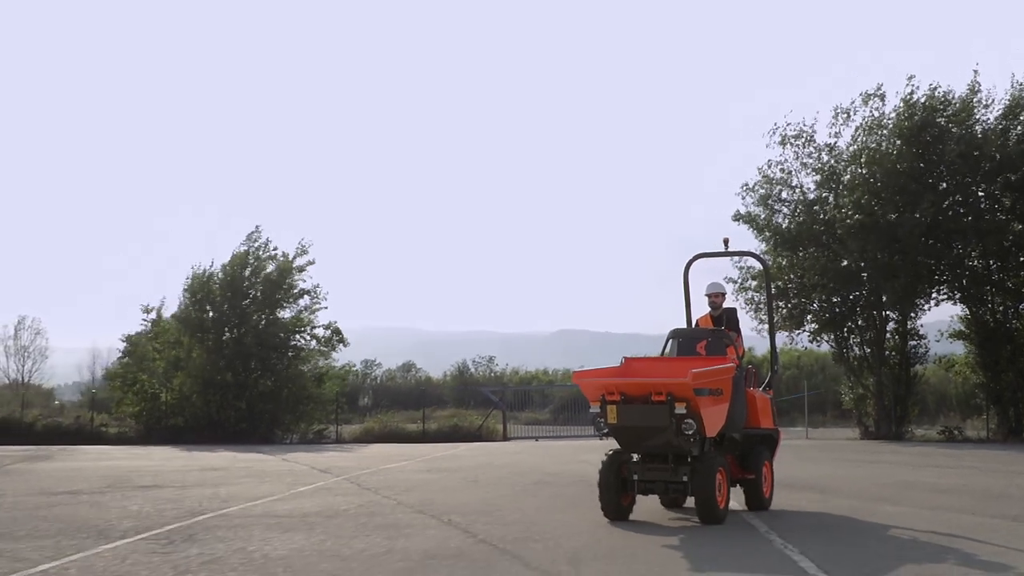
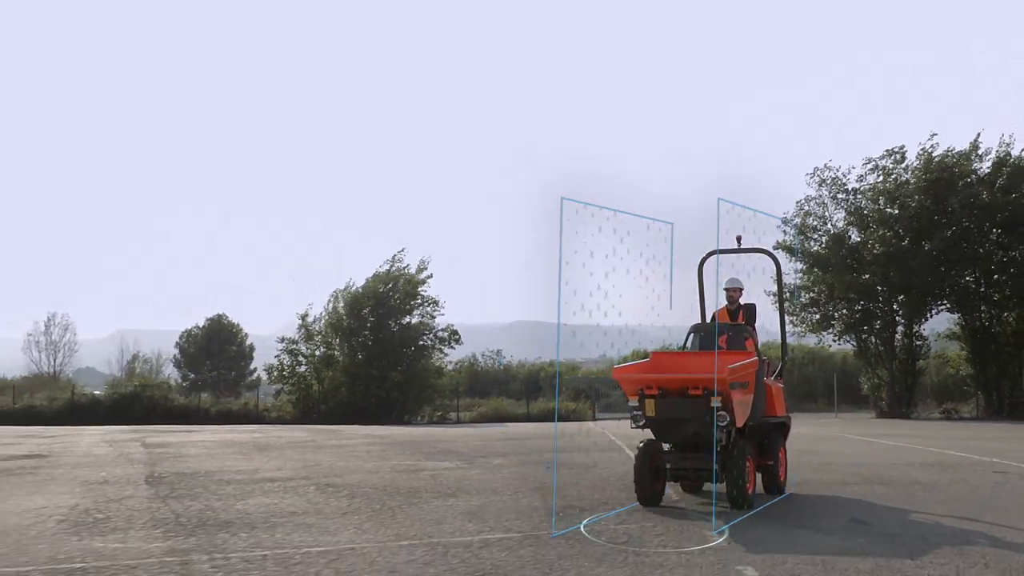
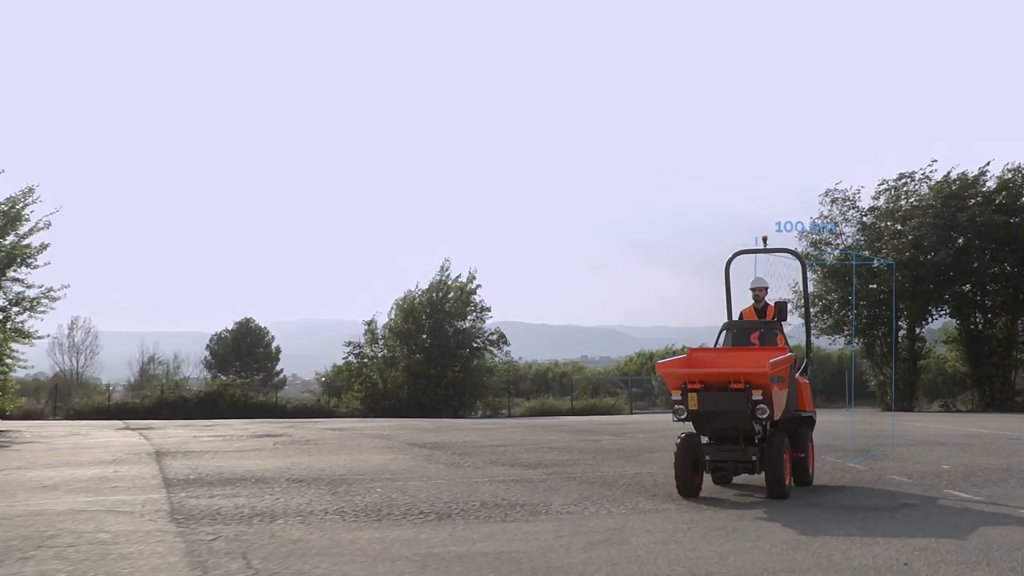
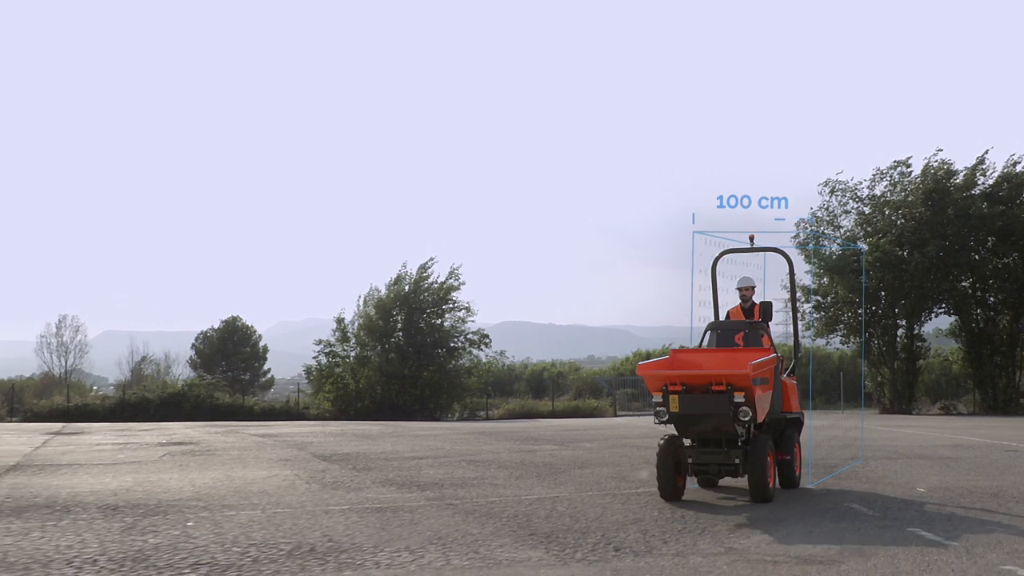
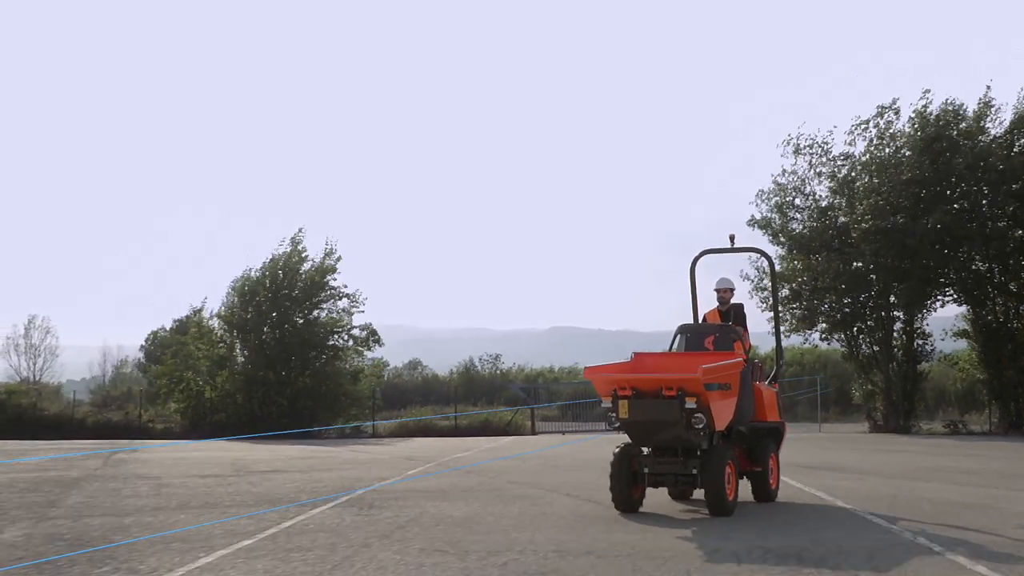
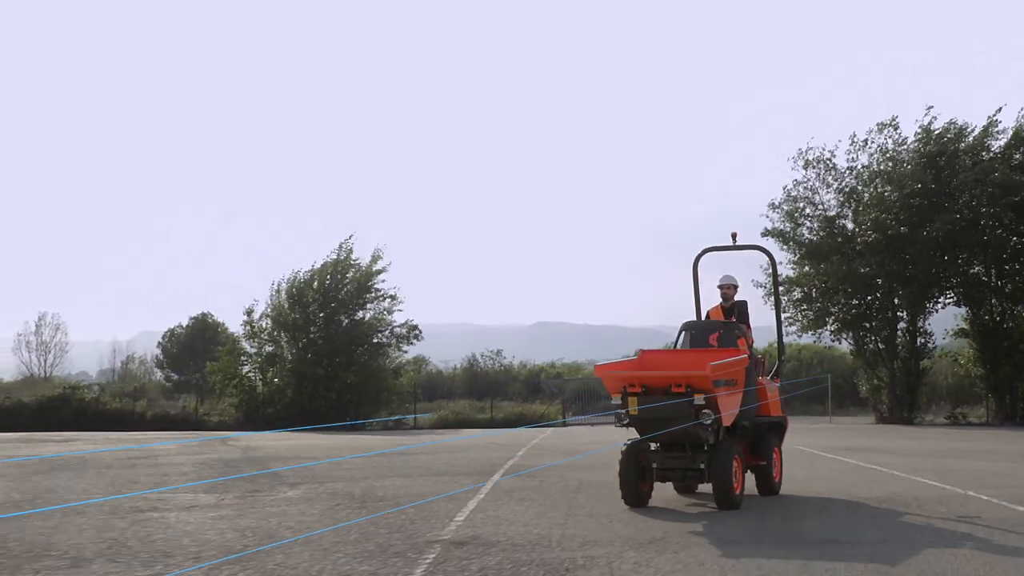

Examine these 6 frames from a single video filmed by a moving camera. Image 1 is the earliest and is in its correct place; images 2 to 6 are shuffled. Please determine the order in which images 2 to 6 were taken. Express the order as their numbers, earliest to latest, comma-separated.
5, 6, 2, 4, 3
